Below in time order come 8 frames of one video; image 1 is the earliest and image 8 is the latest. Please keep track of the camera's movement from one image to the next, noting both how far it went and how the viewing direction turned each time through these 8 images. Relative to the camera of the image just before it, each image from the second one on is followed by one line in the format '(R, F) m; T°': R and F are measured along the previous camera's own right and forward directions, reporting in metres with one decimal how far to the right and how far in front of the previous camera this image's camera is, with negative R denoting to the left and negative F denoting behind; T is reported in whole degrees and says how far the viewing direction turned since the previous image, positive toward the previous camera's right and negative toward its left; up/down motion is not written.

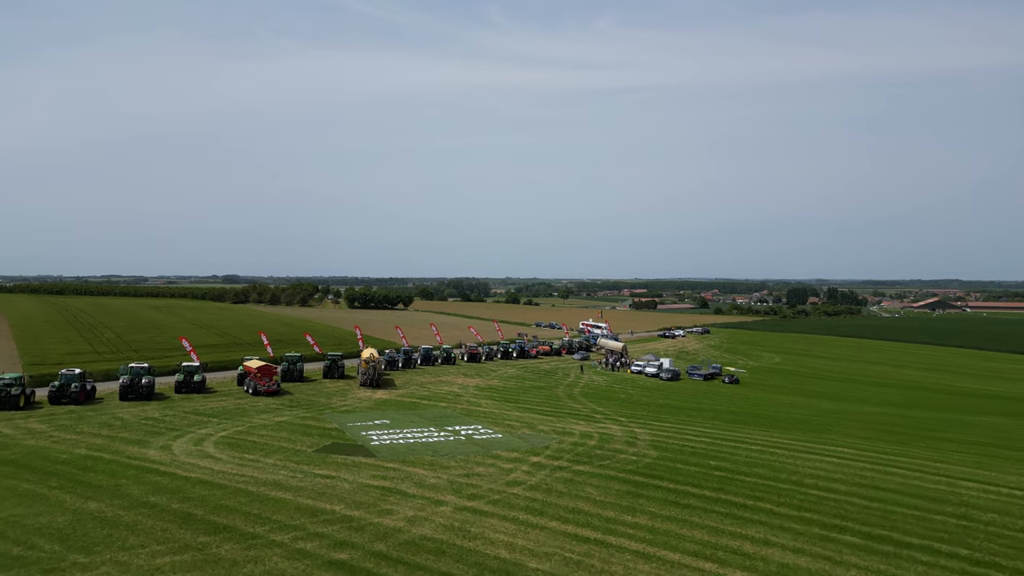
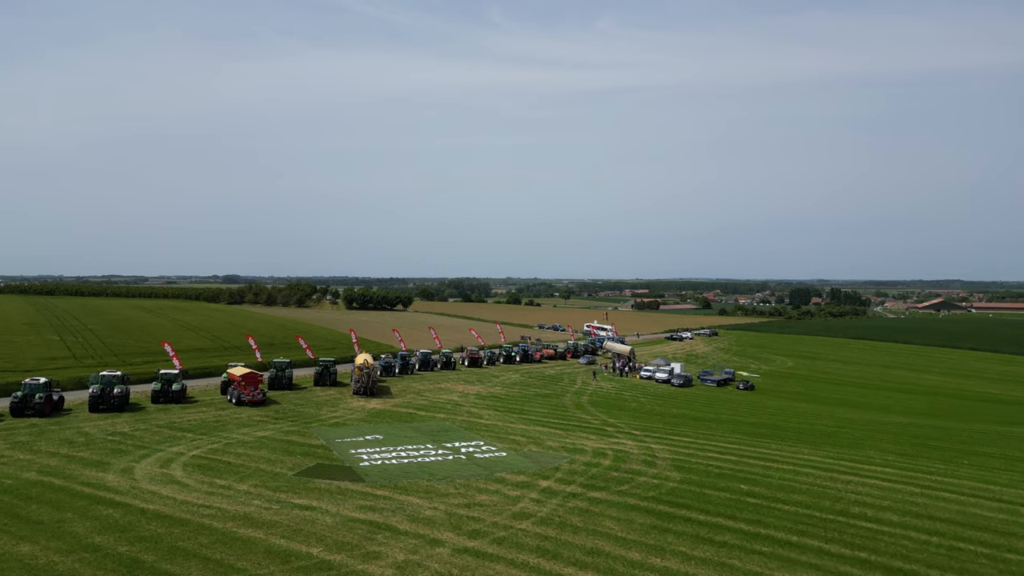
(-0.2, +2.7) m; 0°
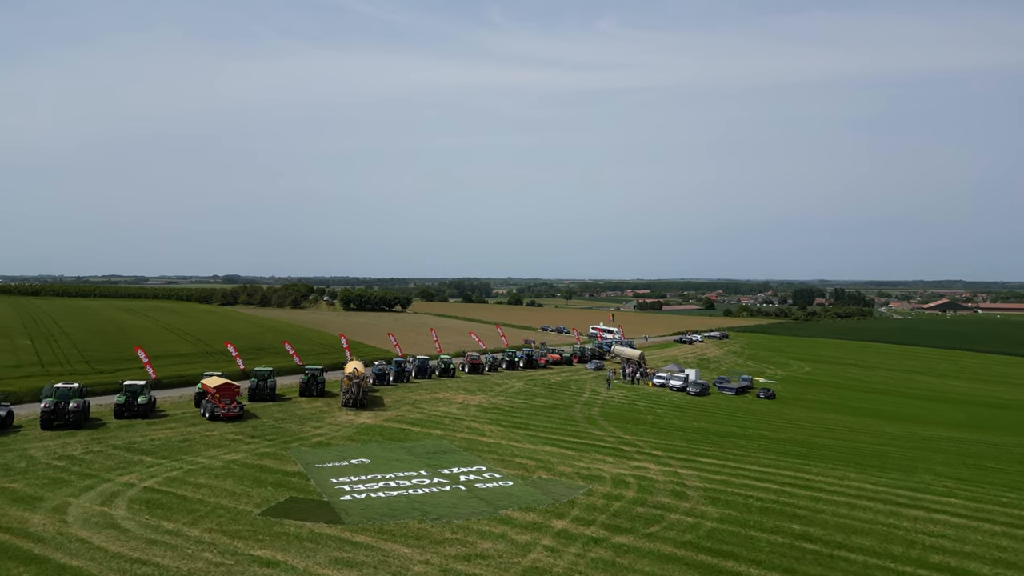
(-0.2, +3.4) m; 0°
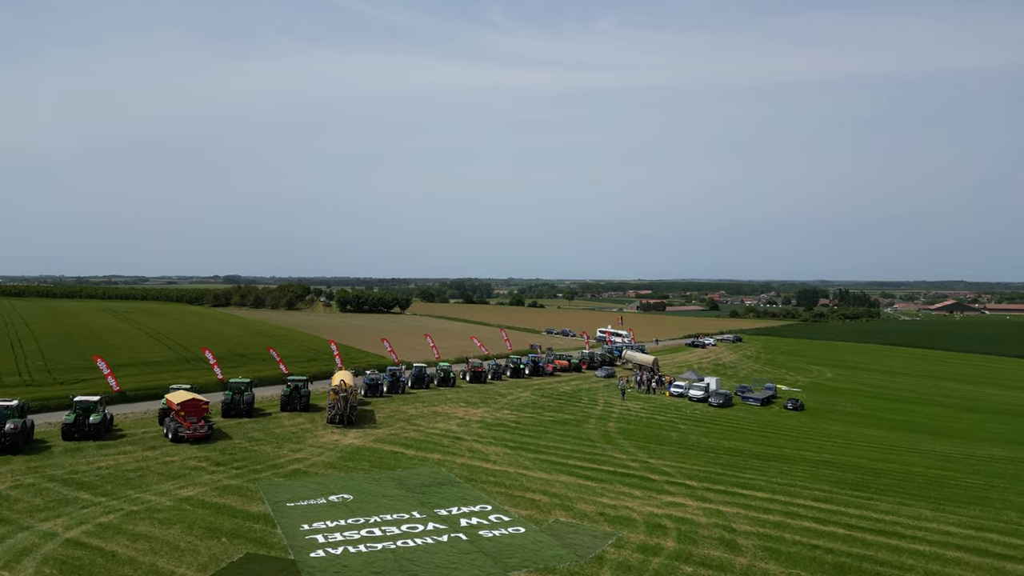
(-0.3, +3.8) m; 0°
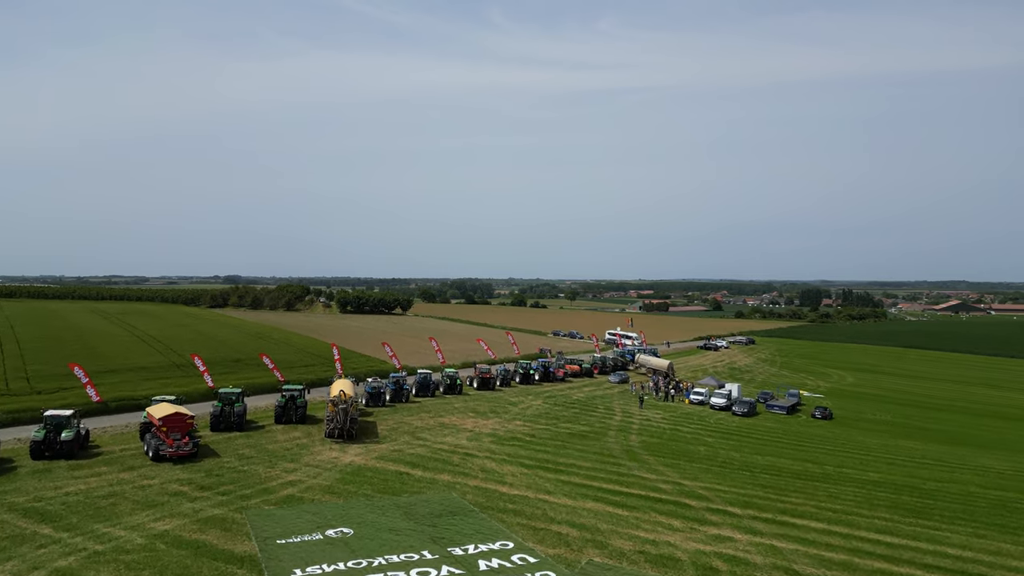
(-0.7, +2.5) m; 0°
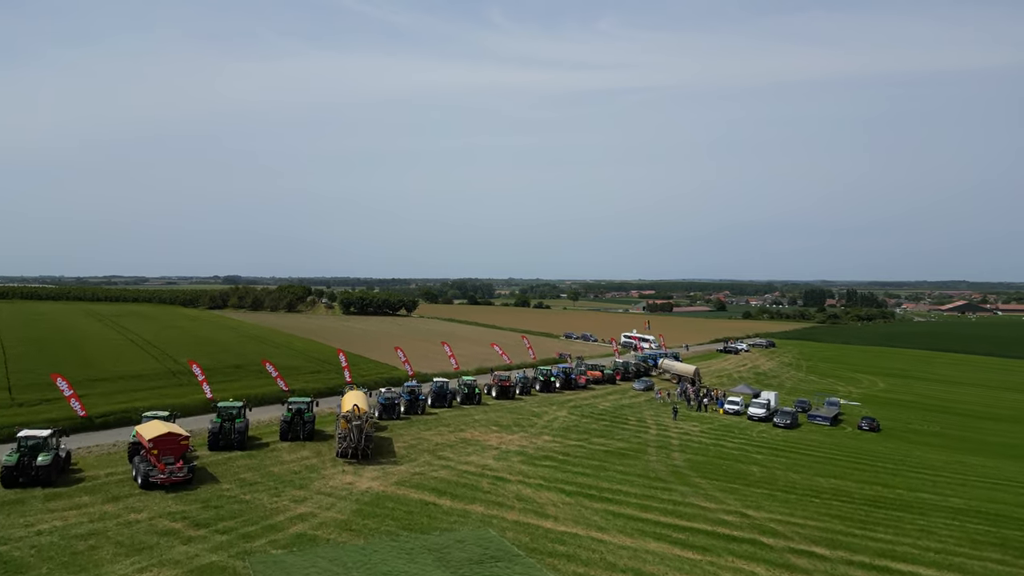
(-1.3, +2.9) m; 0°
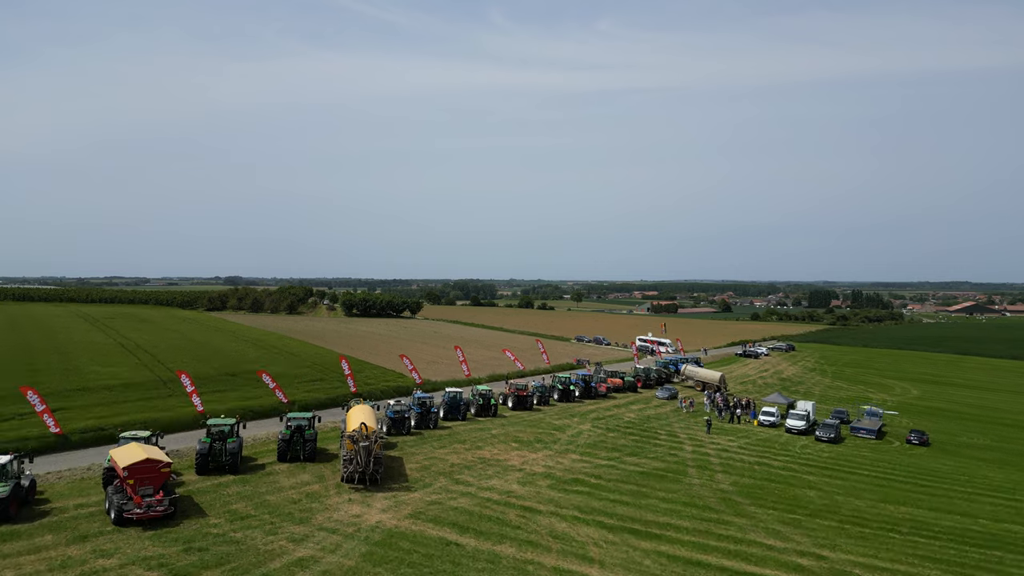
(-1.0, +2.9) m; 0°
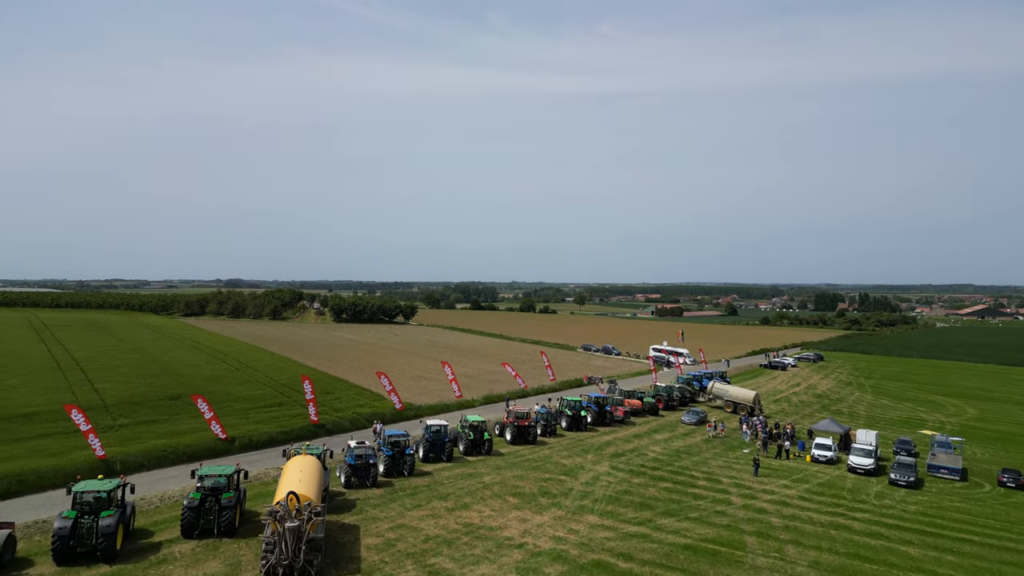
(+0.1, +6.5) m; 0°
